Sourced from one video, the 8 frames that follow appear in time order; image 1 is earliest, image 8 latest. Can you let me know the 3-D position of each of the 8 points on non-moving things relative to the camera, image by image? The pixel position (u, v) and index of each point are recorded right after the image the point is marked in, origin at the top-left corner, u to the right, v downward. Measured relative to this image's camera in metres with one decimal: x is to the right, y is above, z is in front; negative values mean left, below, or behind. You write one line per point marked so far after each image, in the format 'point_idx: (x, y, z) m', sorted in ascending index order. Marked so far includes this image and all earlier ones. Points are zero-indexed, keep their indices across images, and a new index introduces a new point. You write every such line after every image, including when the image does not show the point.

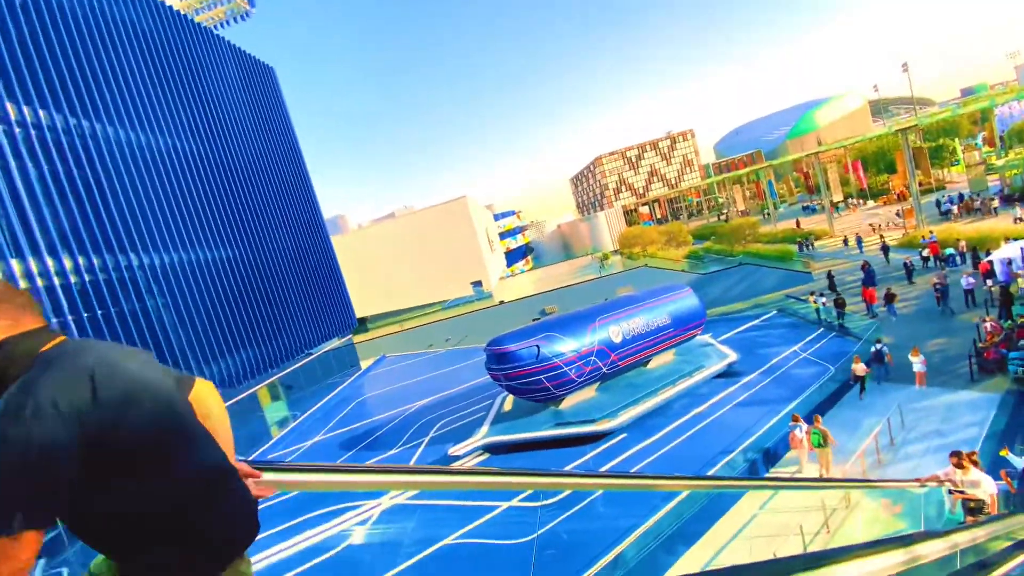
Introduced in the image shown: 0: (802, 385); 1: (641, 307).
0: (+7.6, -2.6, +12.5) m
1: (+3.9, -0.6, +14.2) m
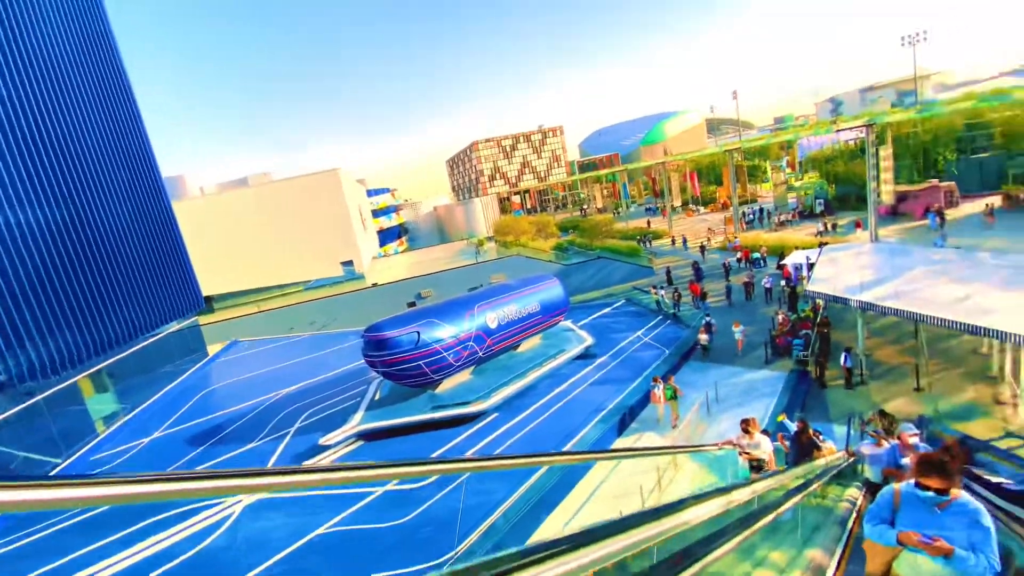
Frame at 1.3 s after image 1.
0: (+4.1, -2.4, +14.4) m
1: (+0.1, -0.2, +15.0) m
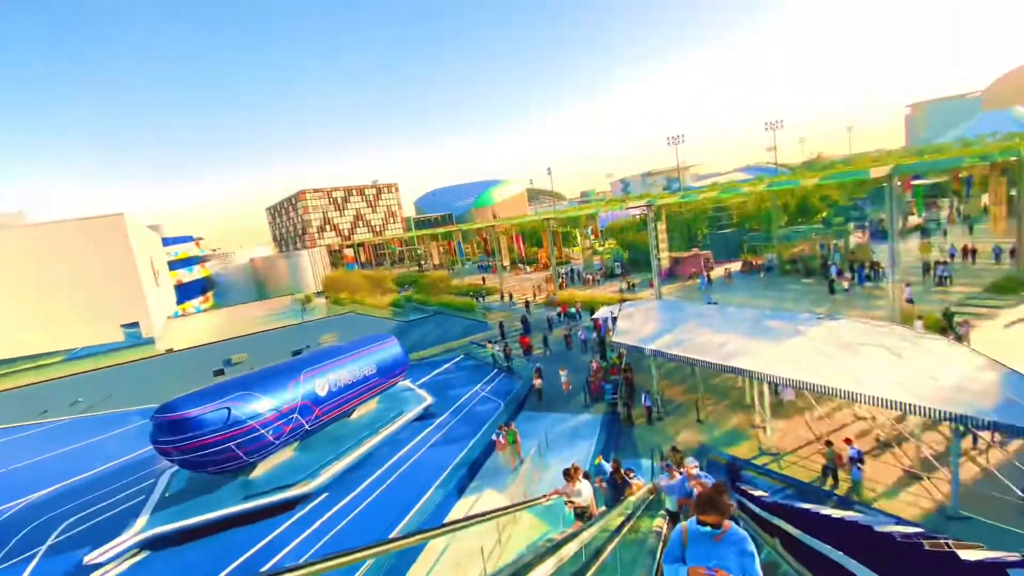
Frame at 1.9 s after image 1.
0: (-0.9, -4.2, +14.8) m
1: (-4.9, -2.1, +14.1) m
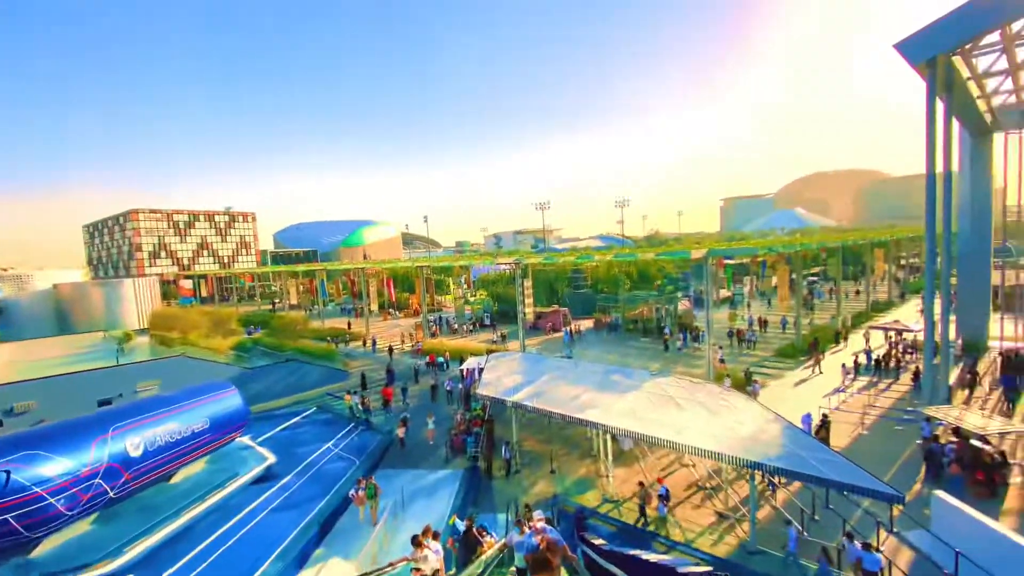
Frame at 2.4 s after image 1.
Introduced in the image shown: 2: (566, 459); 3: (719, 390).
0: (-5.2, -5.6, +13.7) m
1: (-8.8, -3.1, +12.2) m
2: (+1.6, -5.1, +14.1) m
3: (+5.8, -2.9, +13.3) m
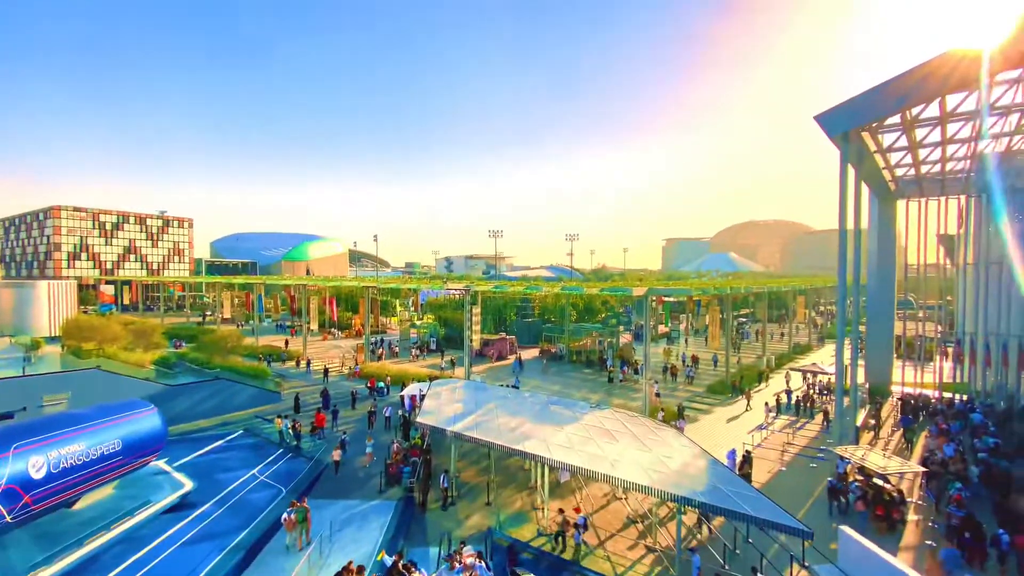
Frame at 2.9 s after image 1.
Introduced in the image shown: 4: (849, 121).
0: (-7.0, -6.1, +12.9) m
1: (-10.3, -3.4, +11.2) m
2: (-0.3, -6.0, +14.0) m
3: (+4.1, -4.0, +13.8) m
4: (+10.8, +5.3, +15.2) m
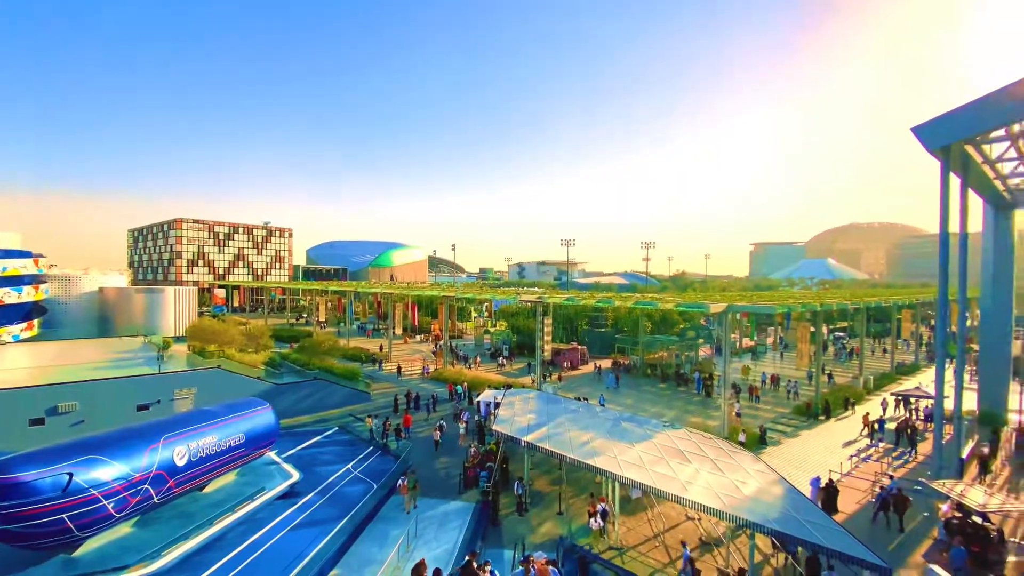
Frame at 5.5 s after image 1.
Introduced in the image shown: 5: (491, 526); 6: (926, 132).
0: (-4.9, -6.6, +14.4) m
1: (-8.4, -3.8, +13.3) m
2: (+1.9, -6.6, +14.5) m
3: (+6.2, -4.6, +13.7) m
4: (+13.2, +4.7, +14.1) m
5: (-0.6, -6.7, +13.2) m
6: (+12.9, +4.8, +14.7) m
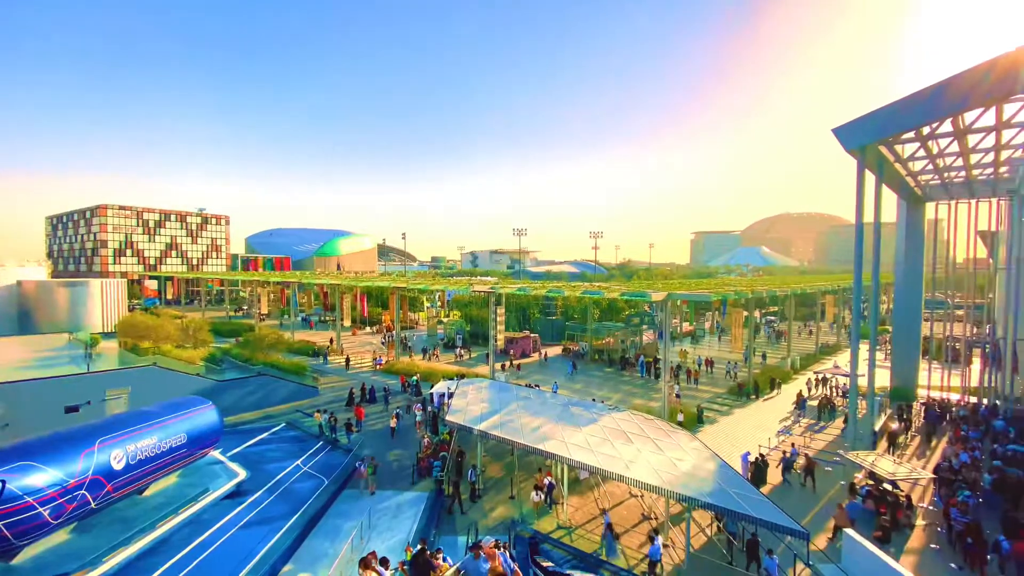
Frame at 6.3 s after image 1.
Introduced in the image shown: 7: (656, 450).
0: (-6.4, -6.4, +14.3) m
1: (-9.7, -3.7, +12.8) m
2: (+0.4, -6.3, +15.1) m
3: (+4.8, -4.3, +14.6) m
4: (+11.6, +5.0, +15.5) m
5: (-1.9, -6.5, +13.6) m
6: (+11.2, +5.2, +16.0) m
7: (+3.9, -4.4, +12.9) m
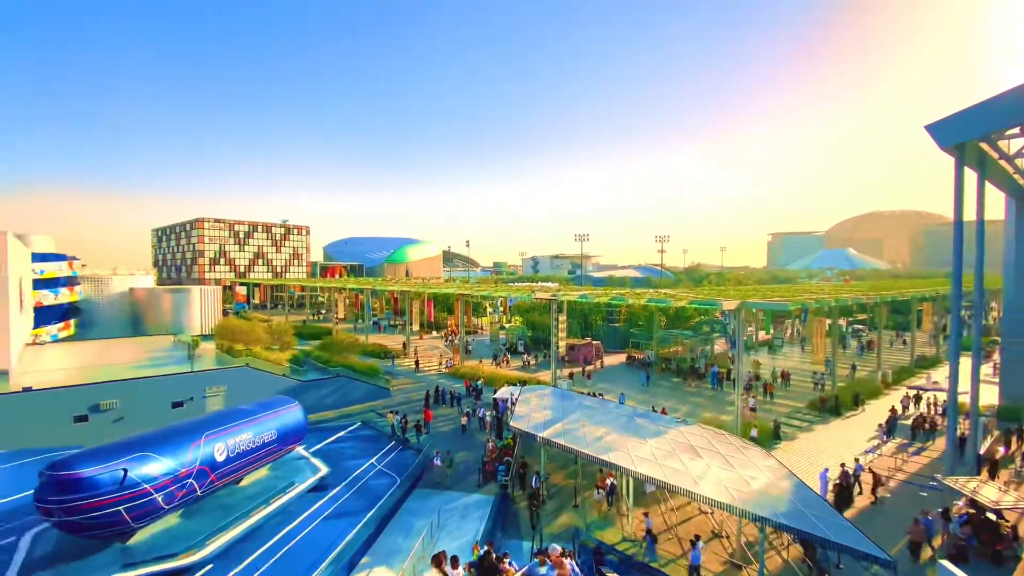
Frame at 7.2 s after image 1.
0: (-4.4, -6.7, +15.2) m
1: (-7.9, -4.0, +14.1) m
2: (+2.5, -6.6, +15.1) m
3: (+6.8, -4.6, +14.1) m
4: (+13.6, +4.7, +14.2) m
5: (-0.1, -6.8, +13.9) m
6: (+13.3, +4.9, +14.7) m
7: (+5.6, -4.7, +12.5) m
